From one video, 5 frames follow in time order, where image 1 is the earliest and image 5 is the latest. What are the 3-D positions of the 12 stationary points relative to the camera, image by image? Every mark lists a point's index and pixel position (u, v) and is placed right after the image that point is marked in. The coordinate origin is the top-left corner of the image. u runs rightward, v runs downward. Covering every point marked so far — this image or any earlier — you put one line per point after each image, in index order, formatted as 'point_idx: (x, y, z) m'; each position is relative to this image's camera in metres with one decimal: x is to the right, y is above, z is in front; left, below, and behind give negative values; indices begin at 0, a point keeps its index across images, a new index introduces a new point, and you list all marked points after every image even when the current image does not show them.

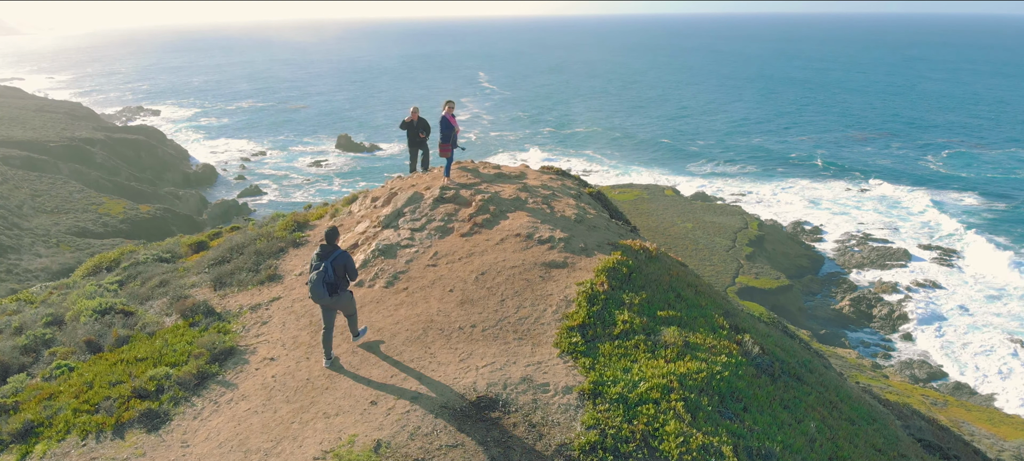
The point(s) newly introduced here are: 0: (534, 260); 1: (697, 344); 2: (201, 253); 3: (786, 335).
0: (+0.4, -0.7, +9.0) m
1: (+2.5, -1.6, +7.3) m
2: (-7.1, -0.6, +12.1) m
3: (+6.4, -2.5, +12.6) m
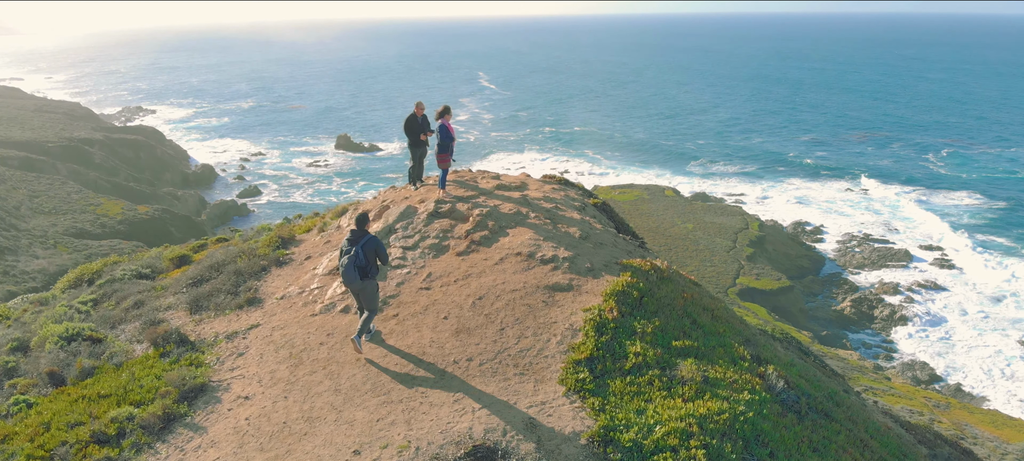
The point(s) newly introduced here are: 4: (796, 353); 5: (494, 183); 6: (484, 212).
0: (+0.4, -0.9, +8.4) m
1: (+2.5, -1.8, +6.6) m
2: (-7.1, -0.9, +11.4) m
3: (+6.4, -2.7, +12.0) m
4: (+6.0, -2.6, +11.3) m
5: (-0.4, +1.0, +12.5) m
6: (-0.5, +0.3, +10.2) m
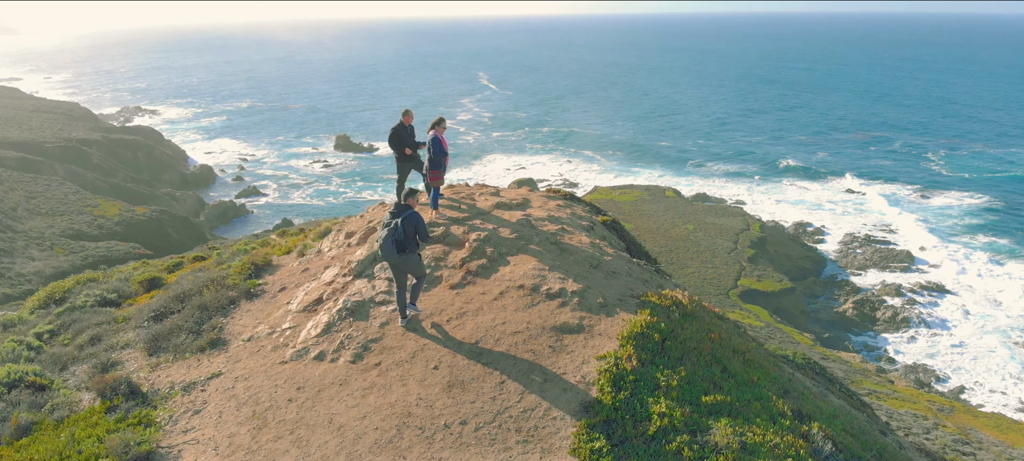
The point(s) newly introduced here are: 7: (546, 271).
0: (+0.4, -1.3, +7.5) m
1: (+2.5, -2.2, +5.7) m
2: (-7.0, -1.2, +10.5) m
3: (+6.4, -3.1, +11.0) m
4: (+6.0, -3.0, +10.4) m
5: (-0.4, +0.7, +11.6) m
6: (-0.5, -0.1, +9.3) m
7: (+0.5, -0.6, +8.5) m
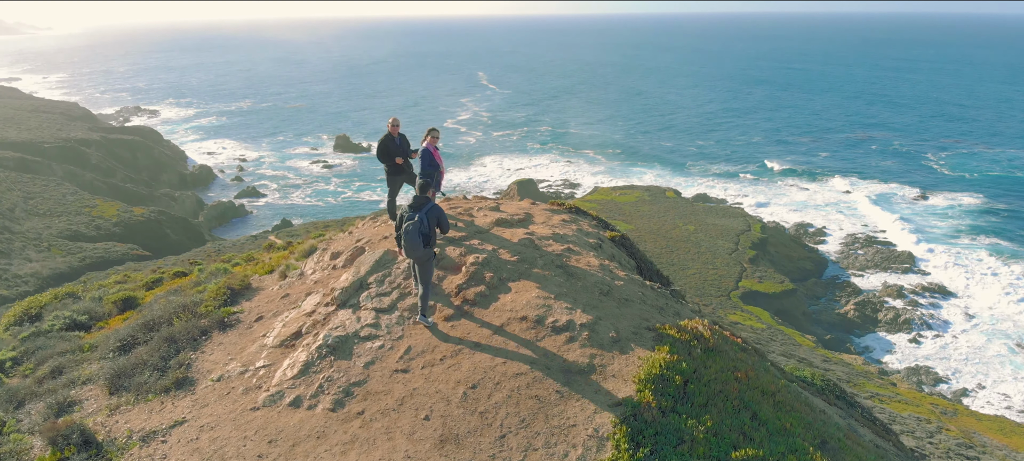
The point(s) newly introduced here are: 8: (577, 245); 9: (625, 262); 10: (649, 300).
0: (+0.4, -1.6, +6.8) m
1: (+2.6, -2.5, +5.0) m
2: (-7.0, -1.5, +9.8) m
3: (+6.4, -3.4, +10.4) m
4: (+6.0, -3.3, +9.7) m
5: (-0.4, +0.4, +10.9) m
6: (-0.5, -0.4, +8.6) m
7: (+0.6, -0.9, +7.8) m
8: (+1.2, -0.2, +10.2) m
9: (+2.4, -0.6, +11.1) m
10: (+2.2, -1.0, +8.9) m
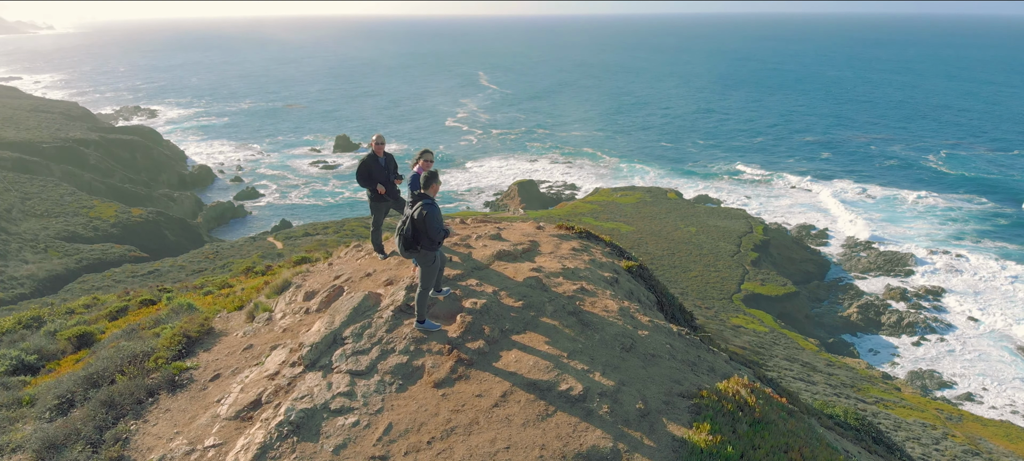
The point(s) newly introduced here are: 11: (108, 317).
0: (+0.5, -2.0, +5.7) m
1: (+2.6, -2.9, +4.0) m
2: (-7.0, -1.9, +8.8) m
3: (+6.5, -3.8, +9.3) m
4: (+6.1, -3.7, +8.7) m
5: (-0.4, 0.0, +9.9) m
6: (-0.5, -0.8, +7.6) m
7: (+0.6, -1.3, +6.8) m
8: (+1.3, -0.6, +9.1) m
9: (+2.4, -1.0, +10.1) m
10: (+2.3, -1.5, +7.8) m
11: (-7.9, -1.6, +10.6) m
